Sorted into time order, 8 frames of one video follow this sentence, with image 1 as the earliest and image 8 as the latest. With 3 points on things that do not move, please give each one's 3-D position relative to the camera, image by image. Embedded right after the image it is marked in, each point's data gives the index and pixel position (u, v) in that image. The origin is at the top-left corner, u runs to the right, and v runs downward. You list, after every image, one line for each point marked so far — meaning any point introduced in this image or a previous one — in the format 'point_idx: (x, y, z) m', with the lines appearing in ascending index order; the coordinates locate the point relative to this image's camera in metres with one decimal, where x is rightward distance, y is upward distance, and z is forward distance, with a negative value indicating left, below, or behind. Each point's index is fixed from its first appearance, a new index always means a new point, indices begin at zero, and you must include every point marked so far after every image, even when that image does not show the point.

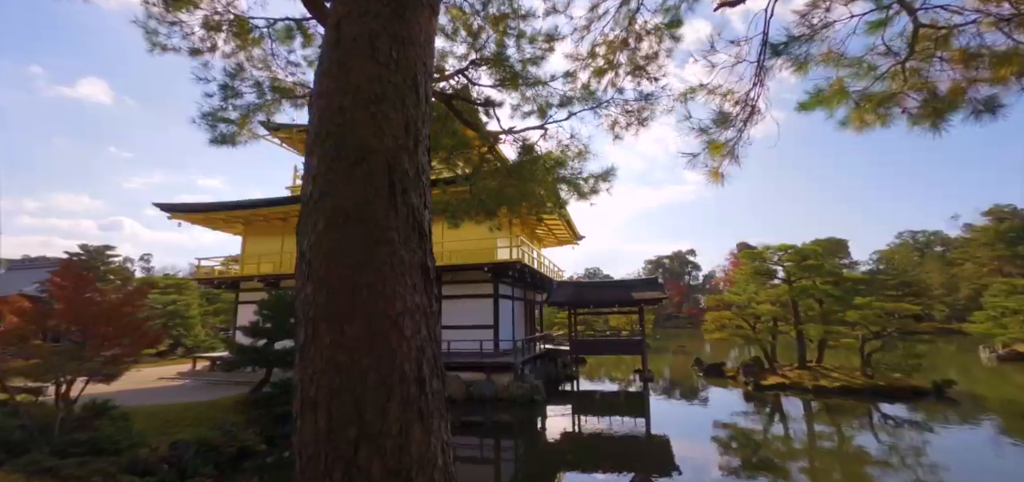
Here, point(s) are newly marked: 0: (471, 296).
0: (-1.1, -1.4, +11.8) m
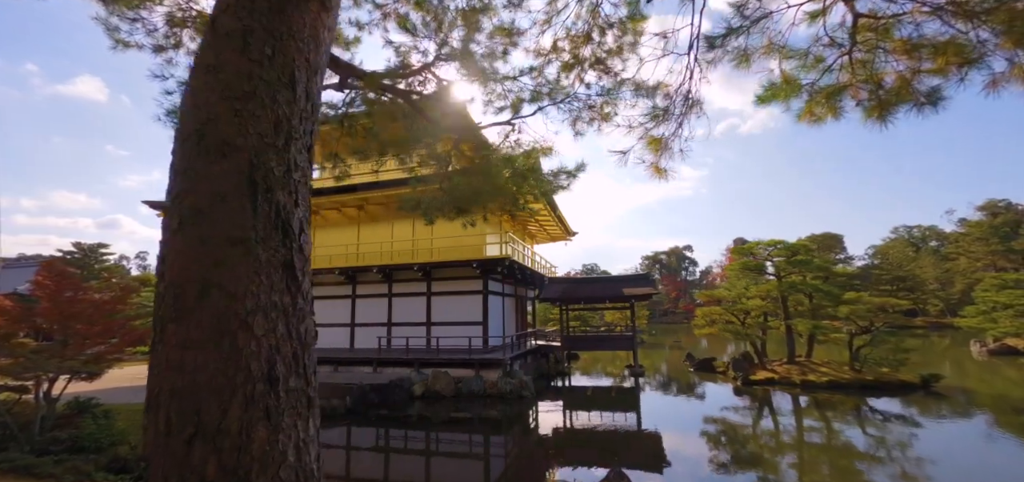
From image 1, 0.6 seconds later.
0: (-1.4, -1.3, +11.8) m
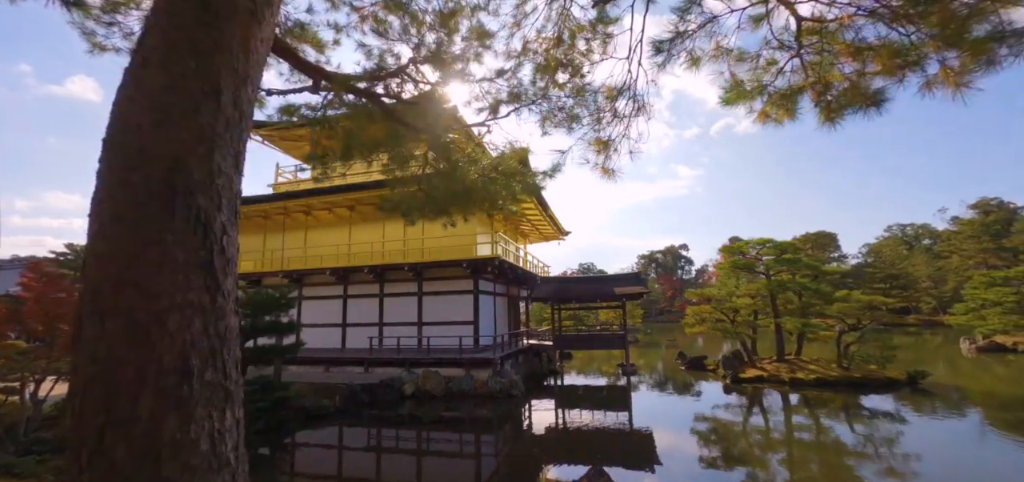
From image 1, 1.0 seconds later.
0: (-1.6, -1.3, +11.8) m
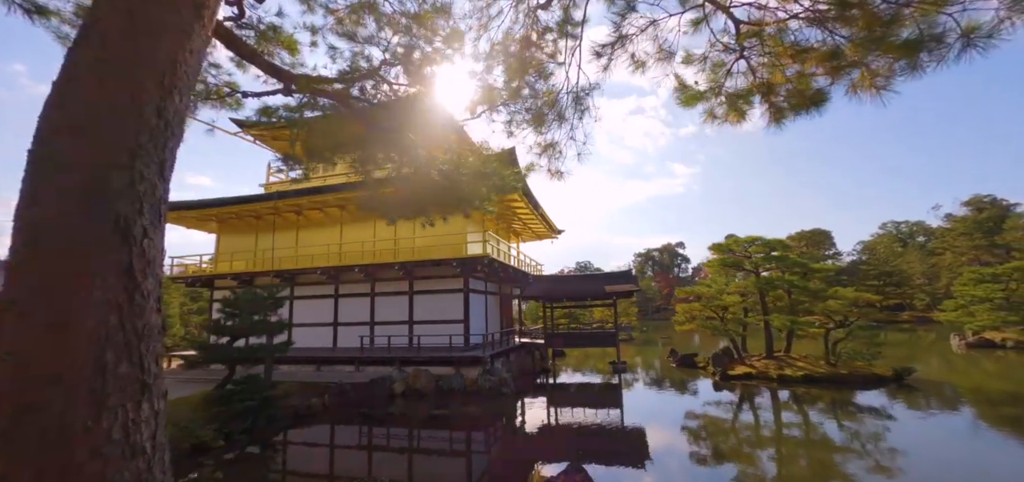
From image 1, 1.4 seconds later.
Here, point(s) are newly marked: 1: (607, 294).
0: (-1.9, -1.3, +11.9) m
1: (+2.9, -1.6, +13.9) m
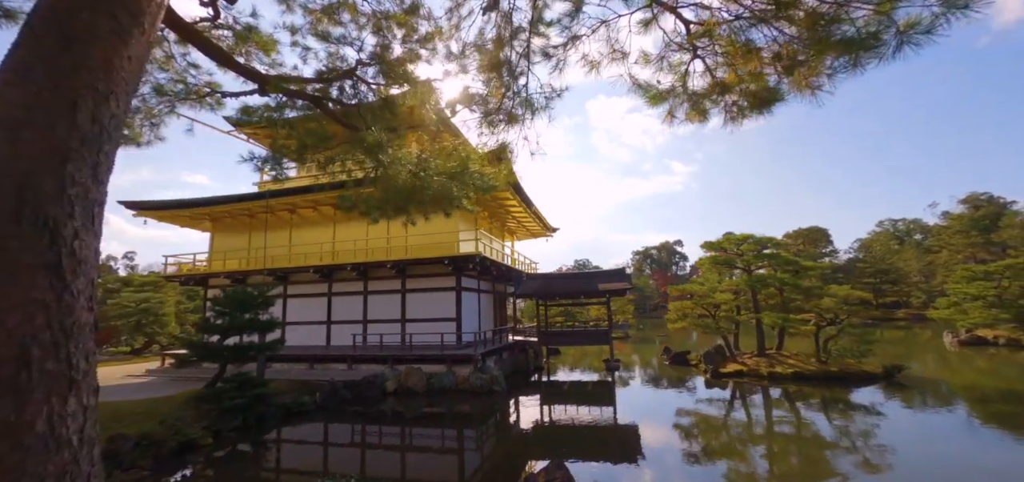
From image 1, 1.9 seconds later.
0: (-2.1, -1.3, +11.9) m
1: (+2.7, -1.6, +13.9) m
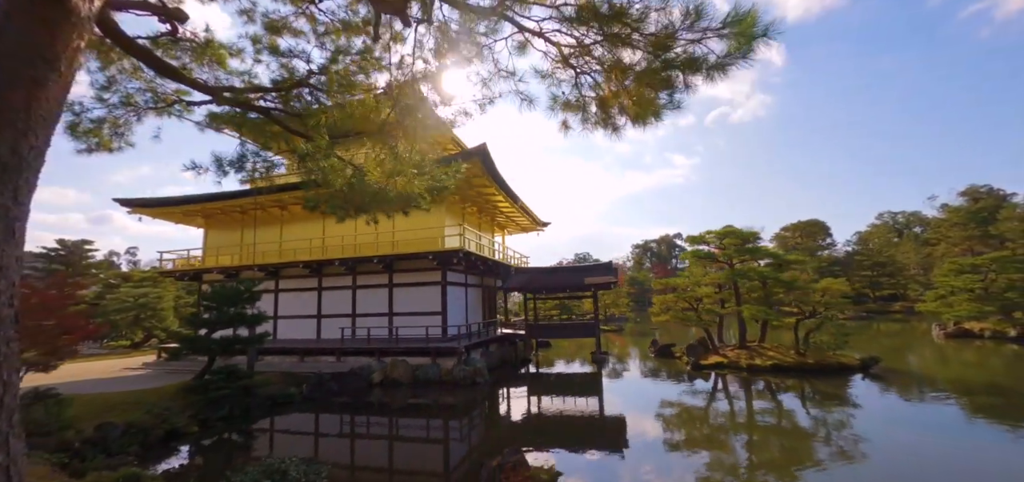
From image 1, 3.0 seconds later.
0: (-2.5, -1.2, +12.2) m
1: (+2.3, -1.4, +14.2) m
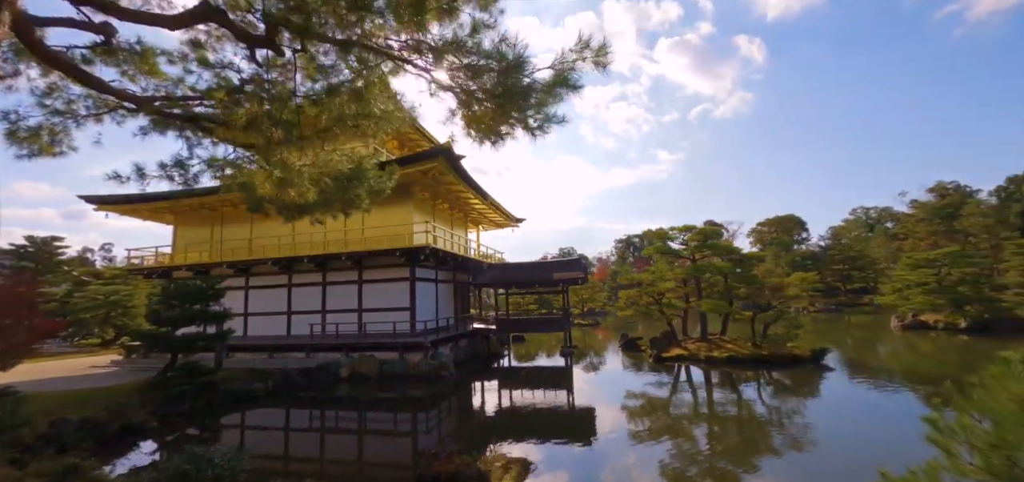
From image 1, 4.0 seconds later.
0: (-3.3, -1.1, +12.4) m
1: (+1.4, -1.3, +14.5) m
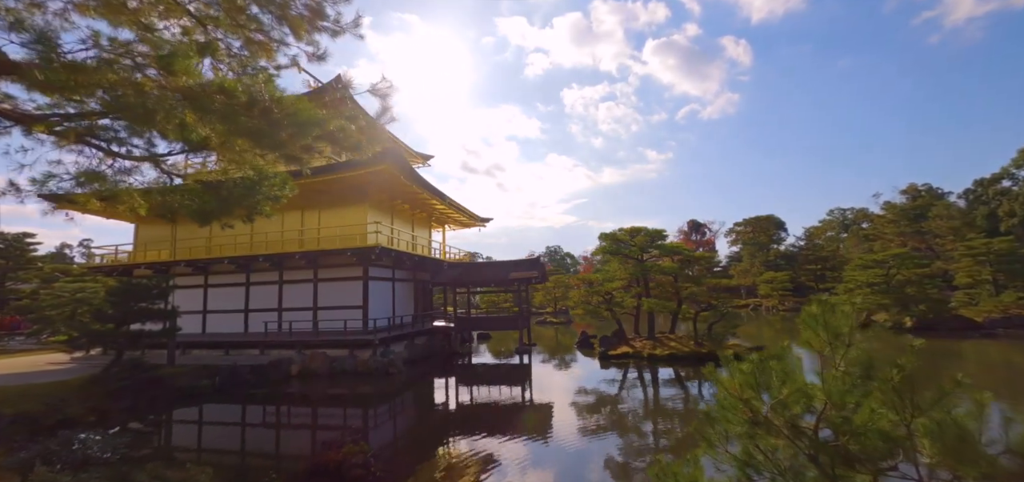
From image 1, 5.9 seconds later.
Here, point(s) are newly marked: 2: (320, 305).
0: (-4.7, -1.1, +12.7) m
1: (0.0, -1.3, +14.9) m
2: (-5.4, -1.8, +12.7) m
